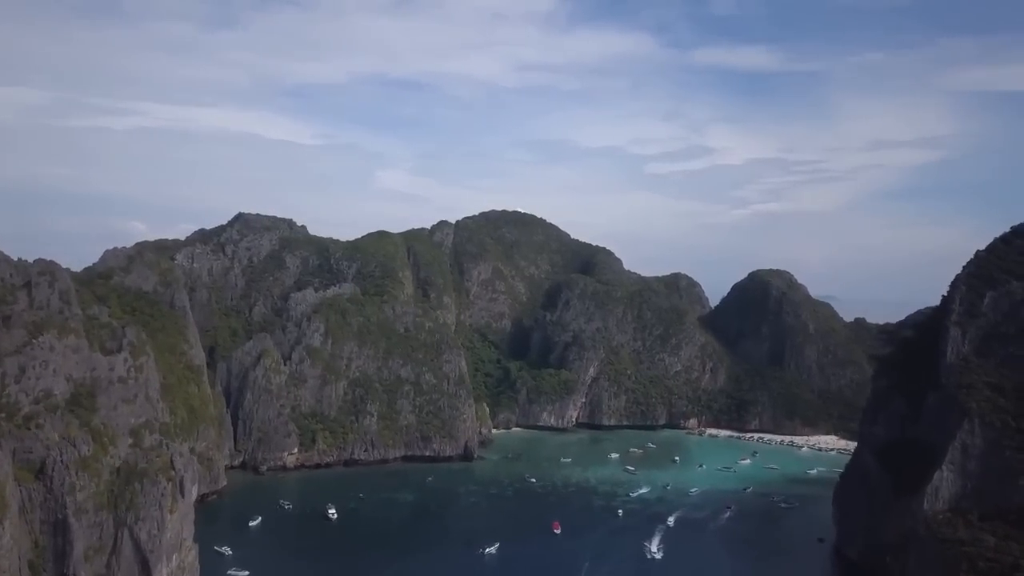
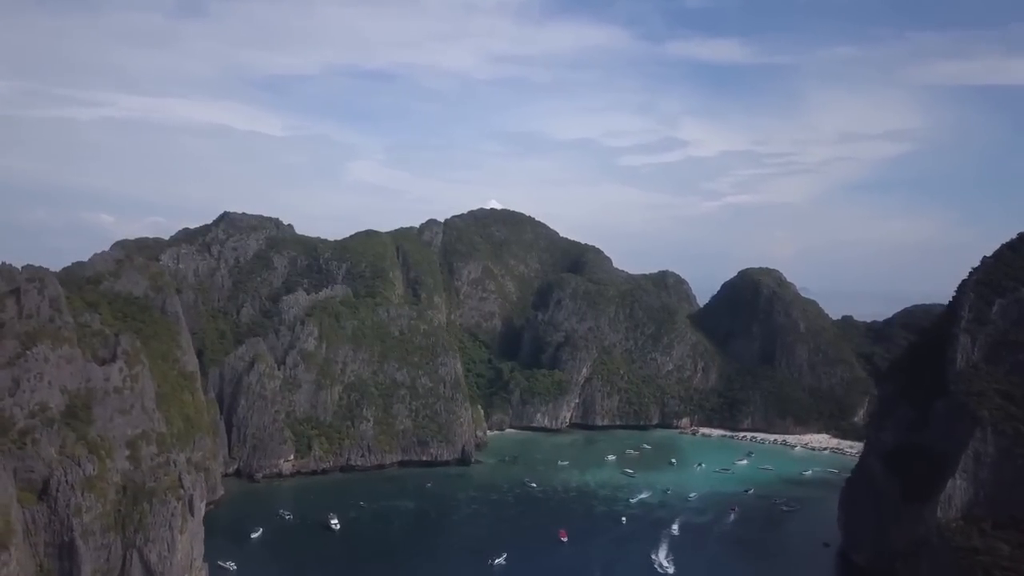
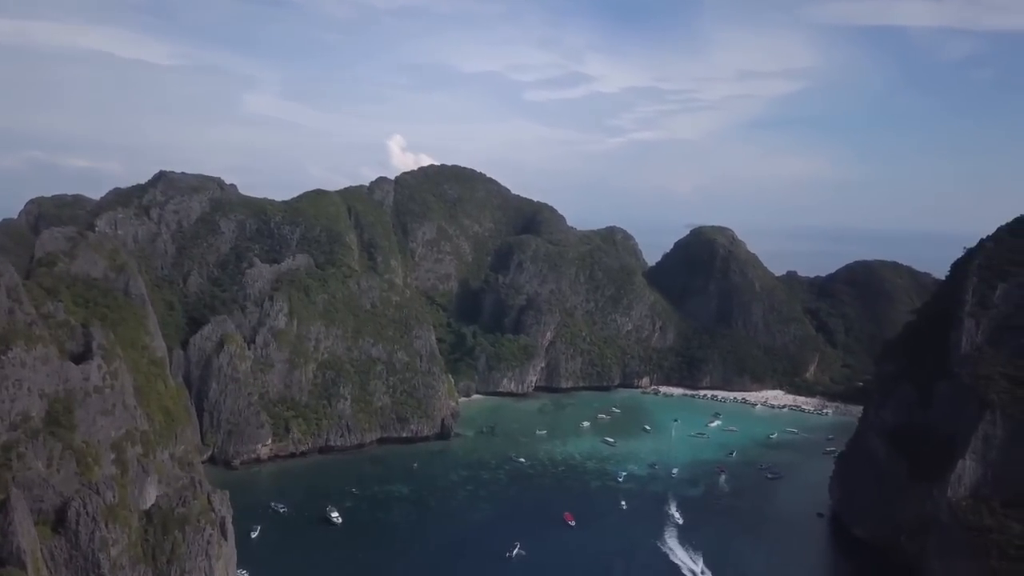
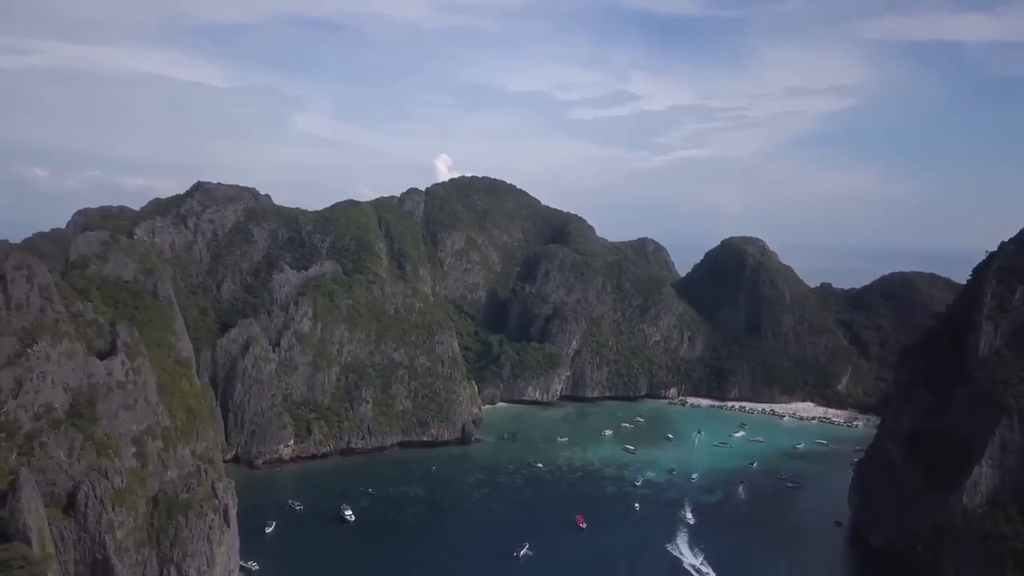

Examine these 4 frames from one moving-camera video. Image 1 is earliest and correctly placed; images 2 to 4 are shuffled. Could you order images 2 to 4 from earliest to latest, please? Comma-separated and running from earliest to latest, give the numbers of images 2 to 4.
2, 4, 3
